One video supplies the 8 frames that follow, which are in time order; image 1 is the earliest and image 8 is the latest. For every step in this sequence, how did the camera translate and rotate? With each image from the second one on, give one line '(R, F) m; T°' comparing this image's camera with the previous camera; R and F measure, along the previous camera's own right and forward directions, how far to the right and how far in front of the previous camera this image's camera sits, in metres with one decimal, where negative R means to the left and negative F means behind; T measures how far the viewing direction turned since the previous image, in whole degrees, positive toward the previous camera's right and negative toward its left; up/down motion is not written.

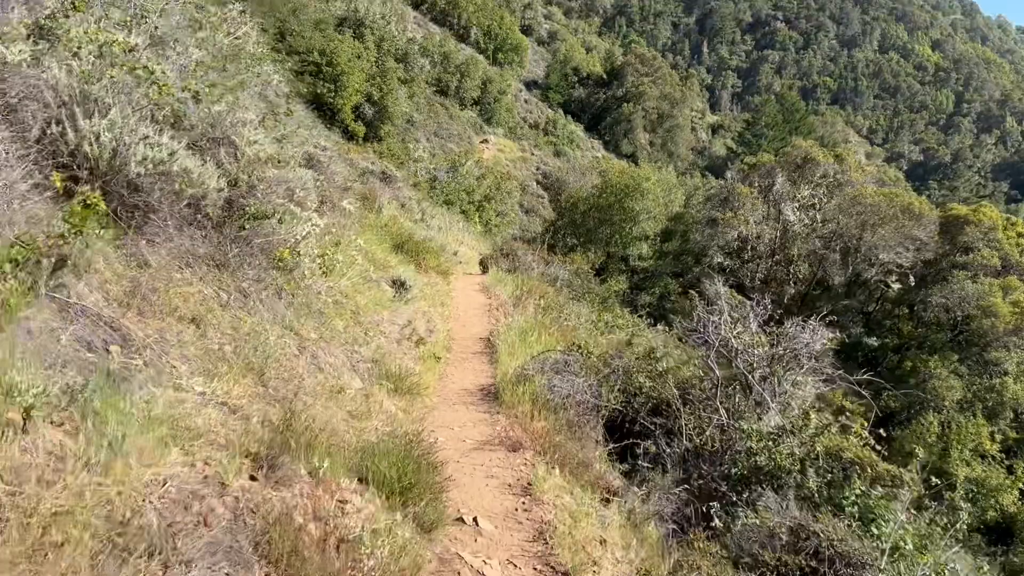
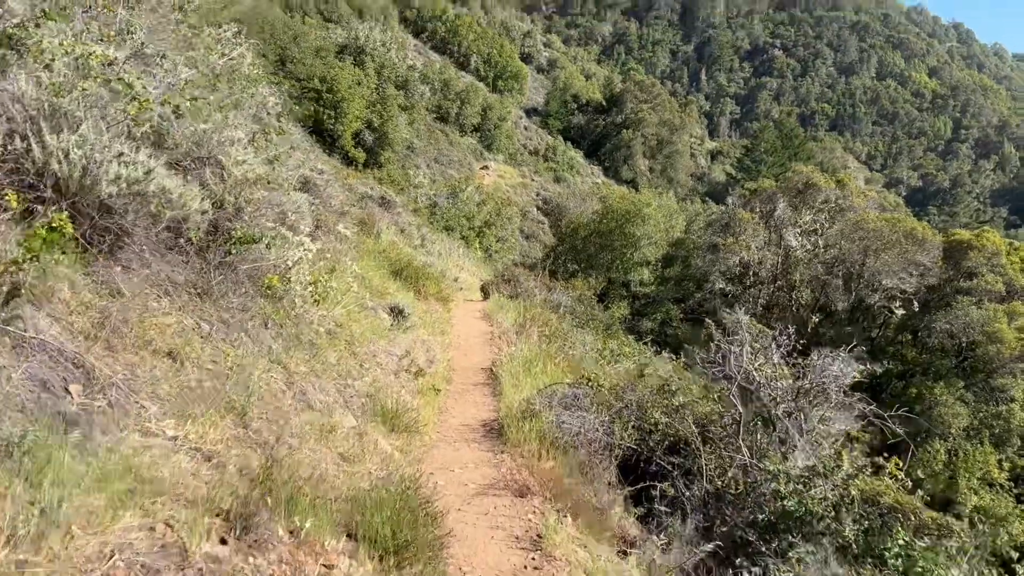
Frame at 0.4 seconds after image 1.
(0.0, +0.3) m; 0°
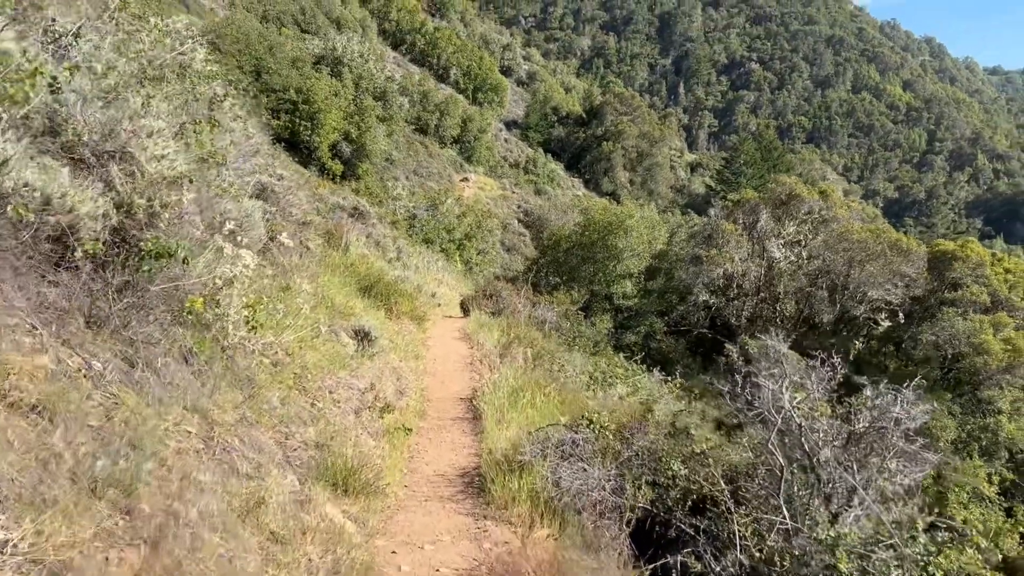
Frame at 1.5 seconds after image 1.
(0.0, +0.7) m; +1°
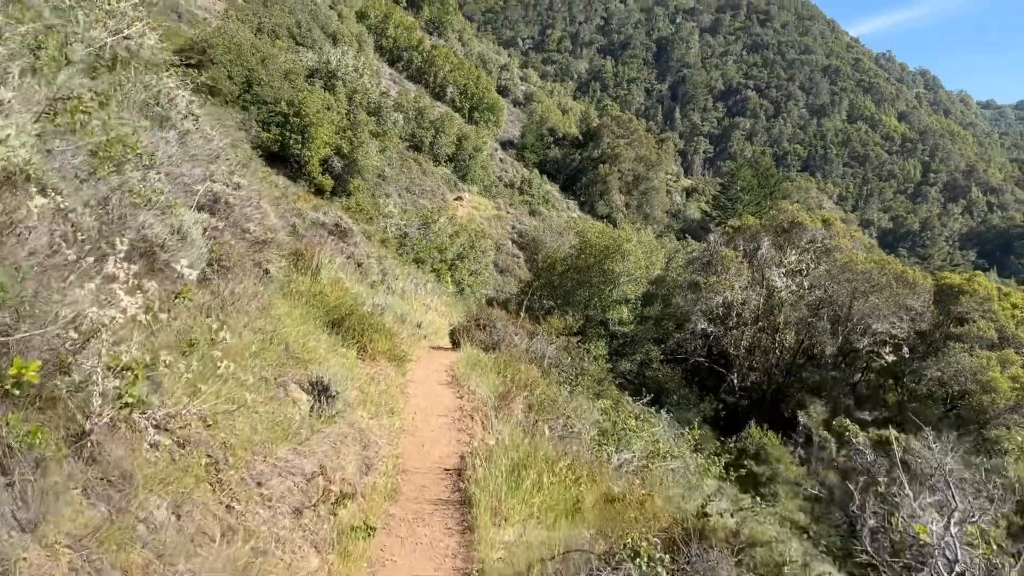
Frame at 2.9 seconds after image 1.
(-0.1, +1.0) m; +1°
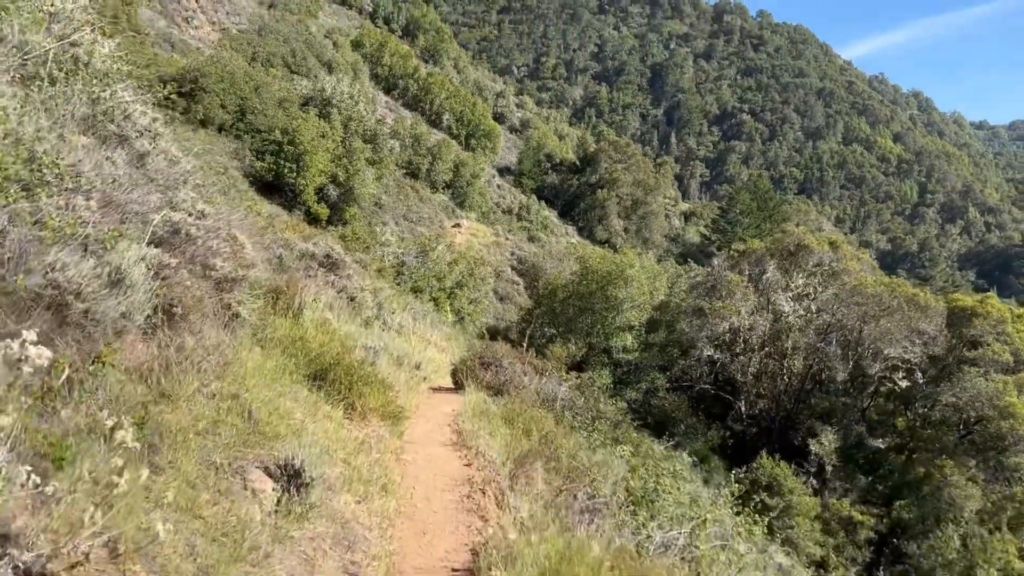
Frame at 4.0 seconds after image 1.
(-0.1, +0.8) m; 0°
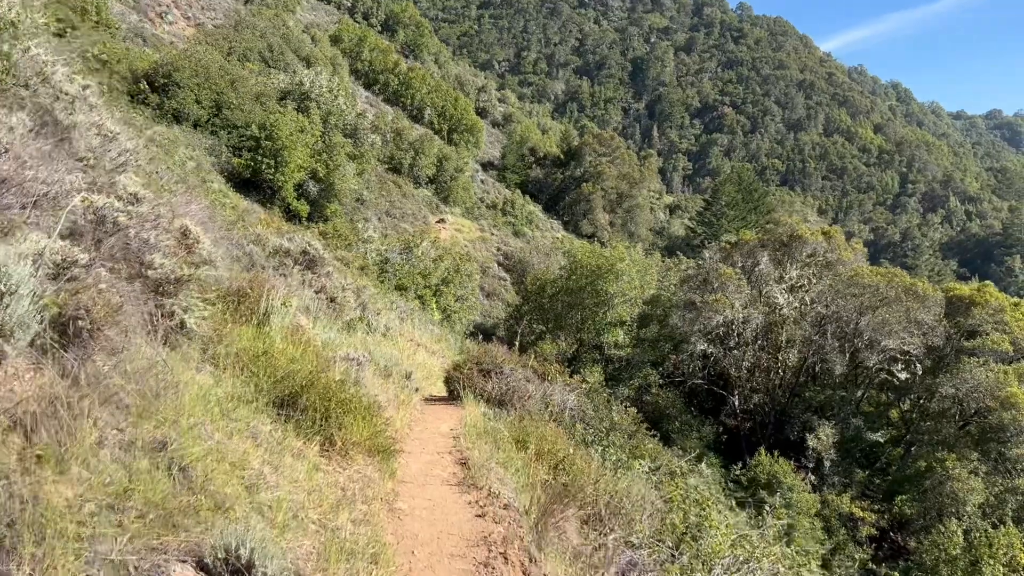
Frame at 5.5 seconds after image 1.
(-0.1, +0.9) m; +1°
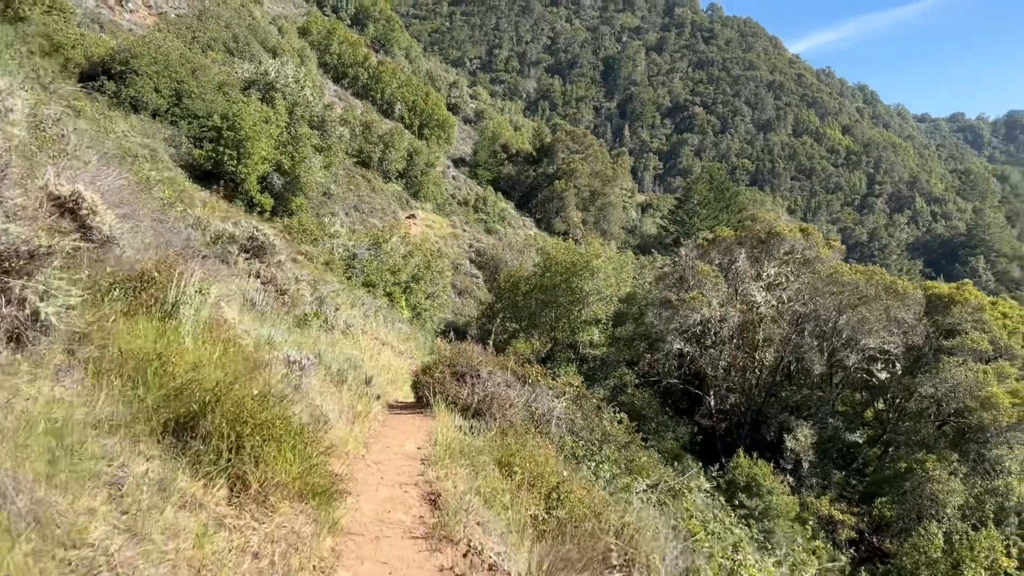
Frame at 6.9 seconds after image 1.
(-0.1, +1.0) m; +2°
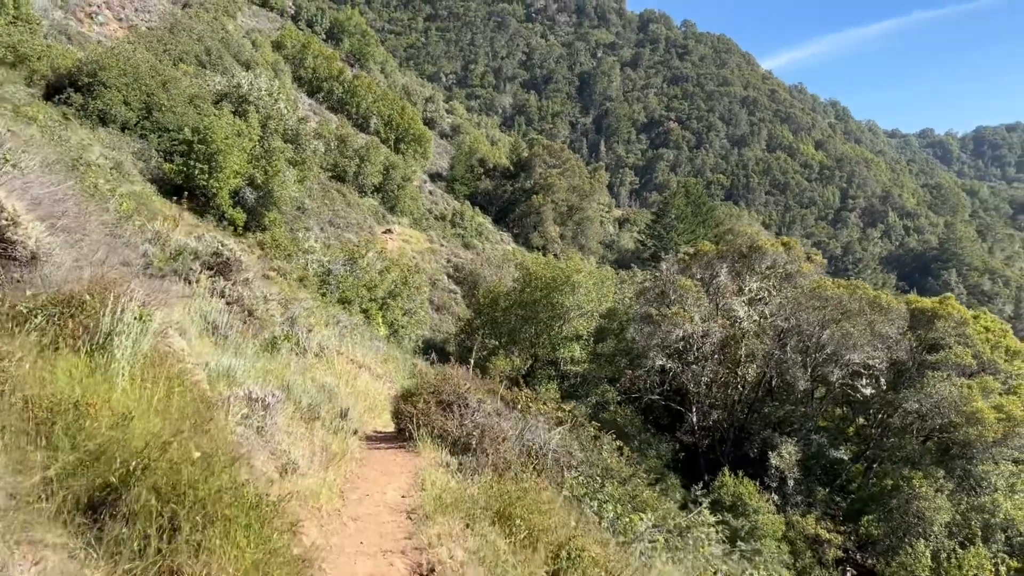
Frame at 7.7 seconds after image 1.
(-0.1, +0.6) m; +2°
